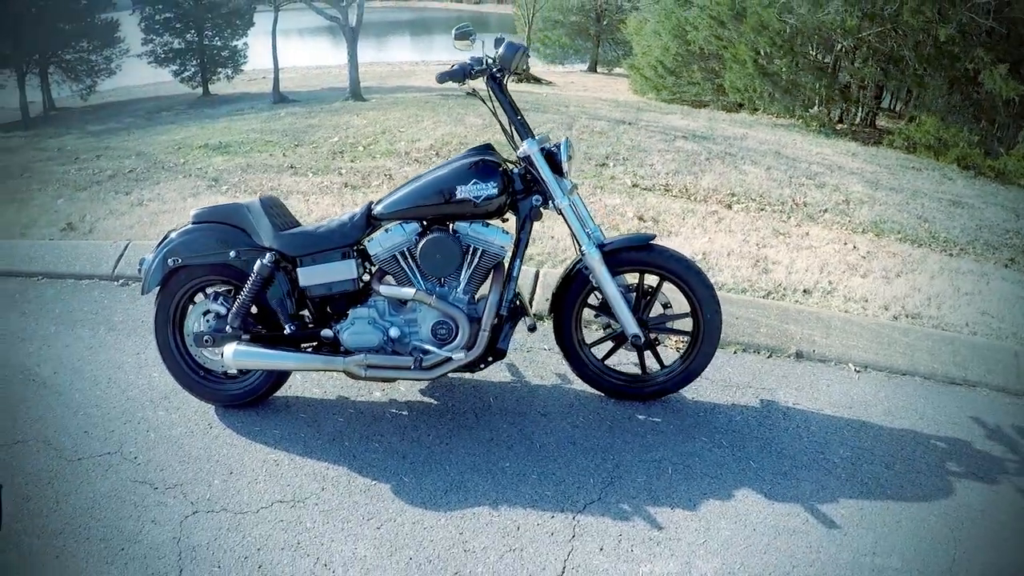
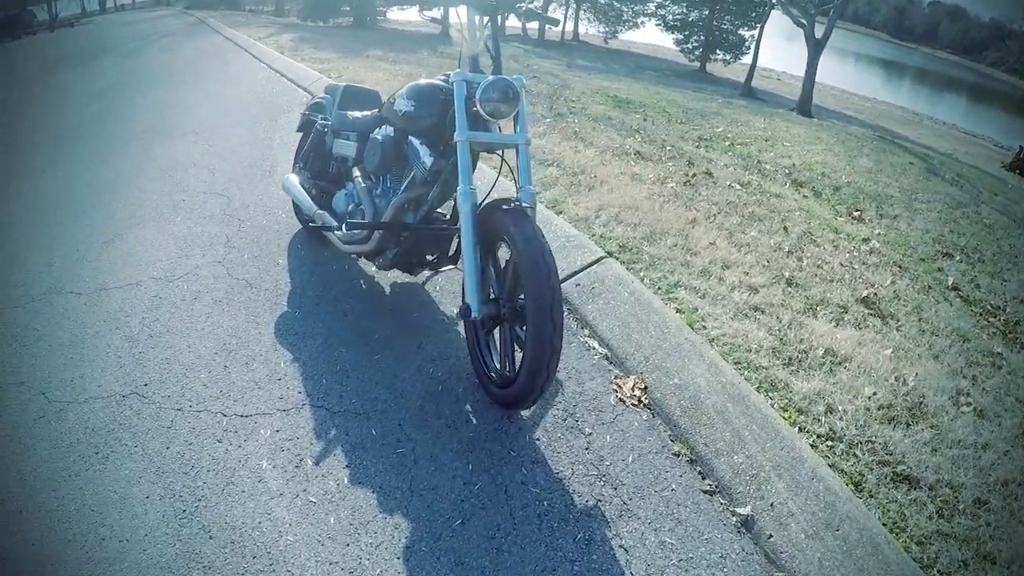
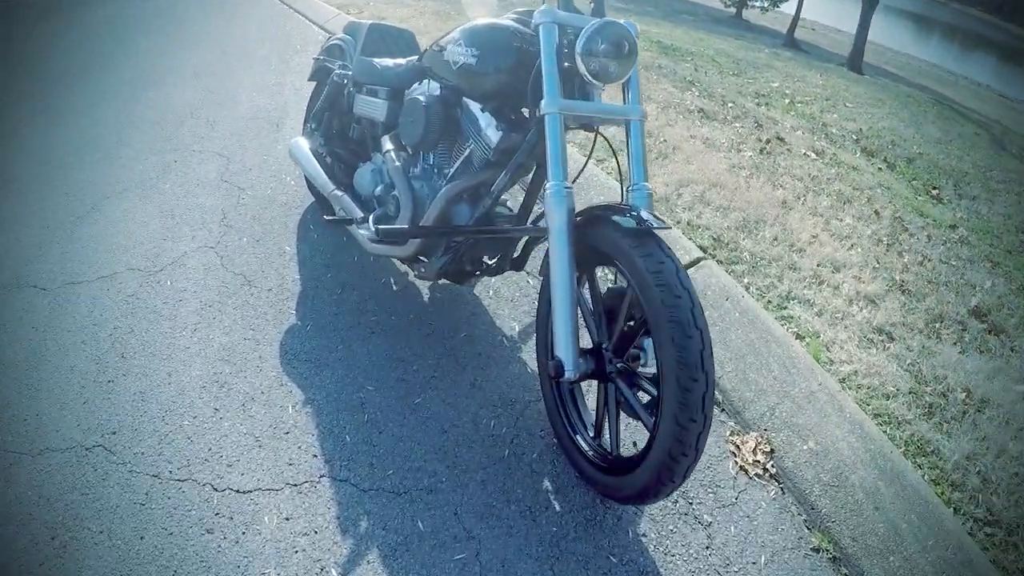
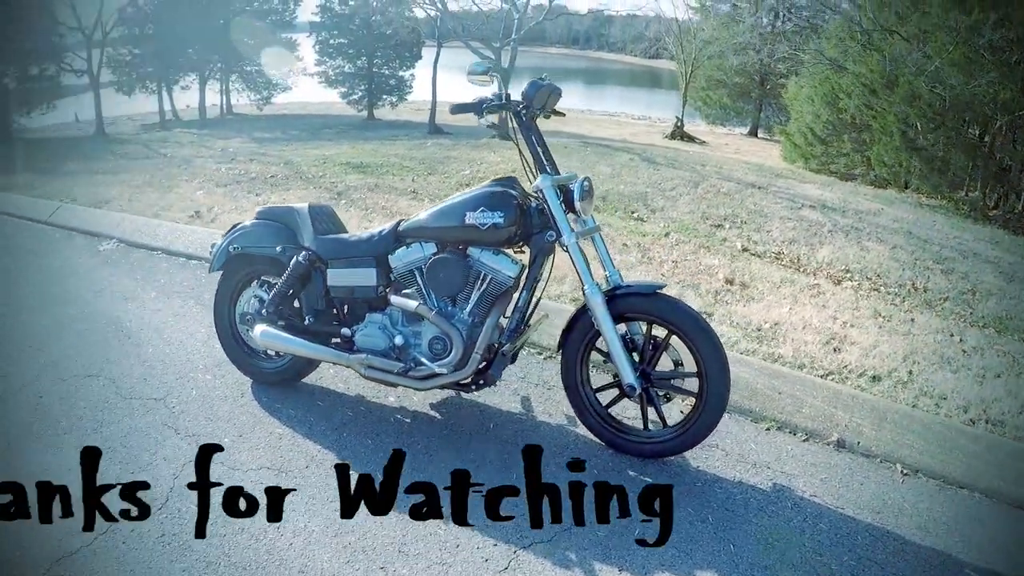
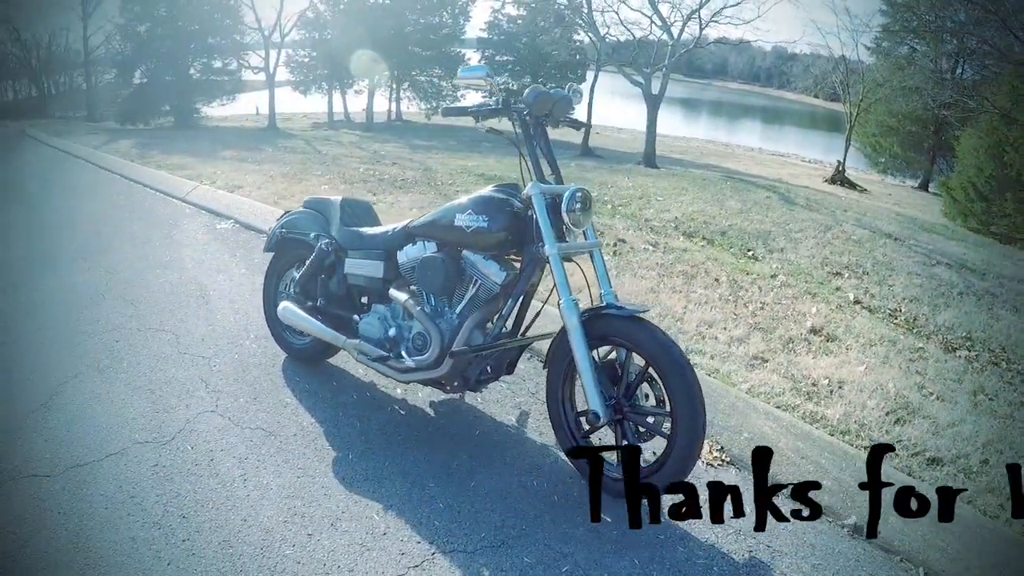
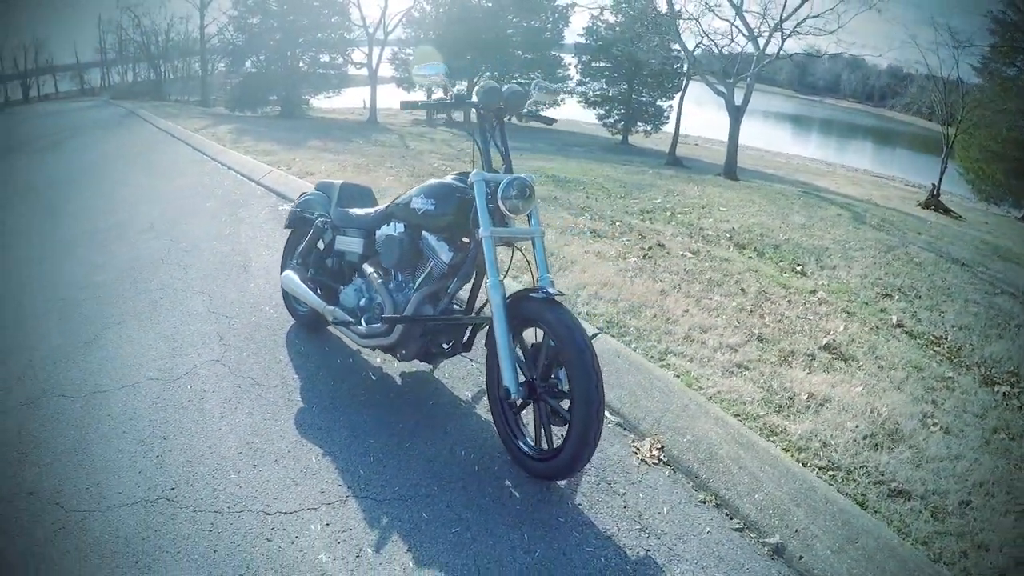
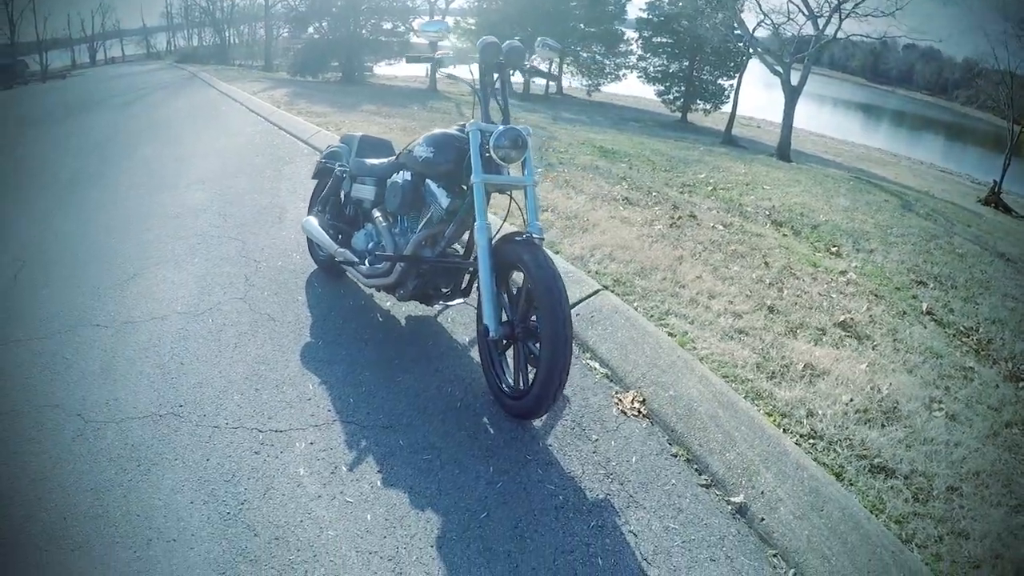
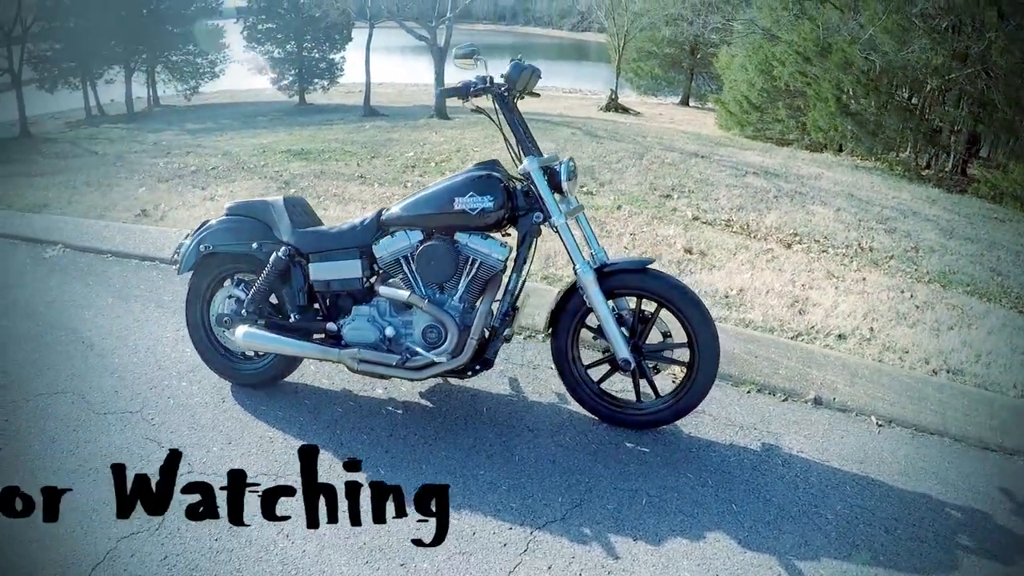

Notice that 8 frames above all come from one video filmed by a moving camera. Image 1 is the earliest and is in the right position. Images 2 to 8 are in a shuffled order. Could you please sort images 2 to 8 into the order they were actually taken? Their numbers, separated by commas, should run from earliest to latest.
8, 4, 5, 6, 7, 2, 3
